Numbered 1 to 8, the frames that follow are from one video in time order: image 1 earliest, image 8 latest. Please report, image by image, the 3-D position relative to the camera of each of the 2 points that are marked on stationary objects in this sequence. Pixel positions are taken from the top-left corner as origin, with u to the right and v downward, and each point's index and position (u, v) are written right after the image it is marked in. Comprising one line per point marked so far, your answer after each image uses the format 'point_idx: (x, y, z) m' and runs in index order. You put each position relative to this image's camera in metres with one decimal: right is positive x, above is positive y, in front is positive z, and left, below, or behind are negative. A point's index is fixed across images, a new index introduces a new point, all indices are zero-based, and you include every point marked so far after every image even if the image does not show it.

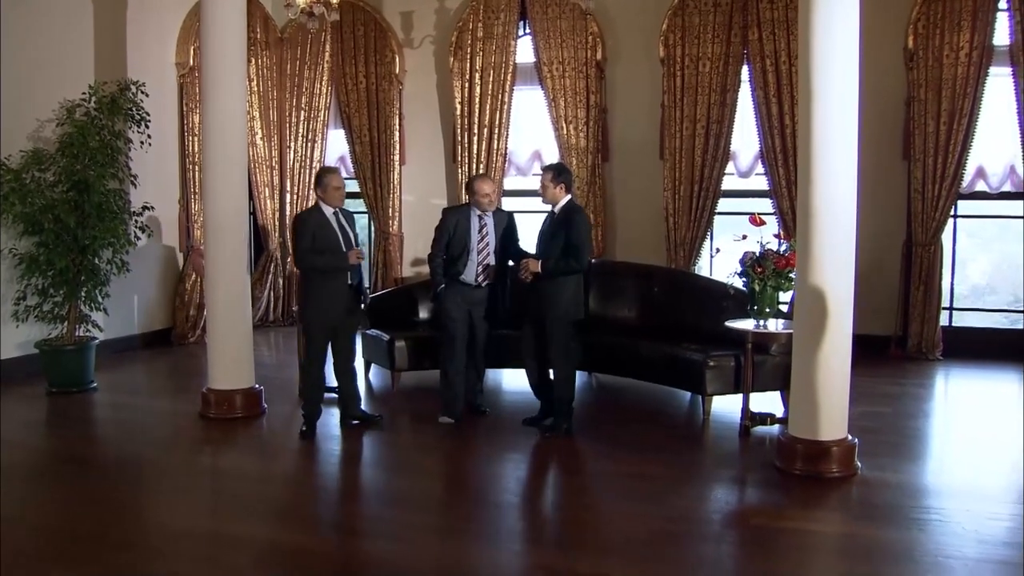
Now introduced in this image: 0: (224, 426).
0: (-1.3, -0.6, +5.2) m
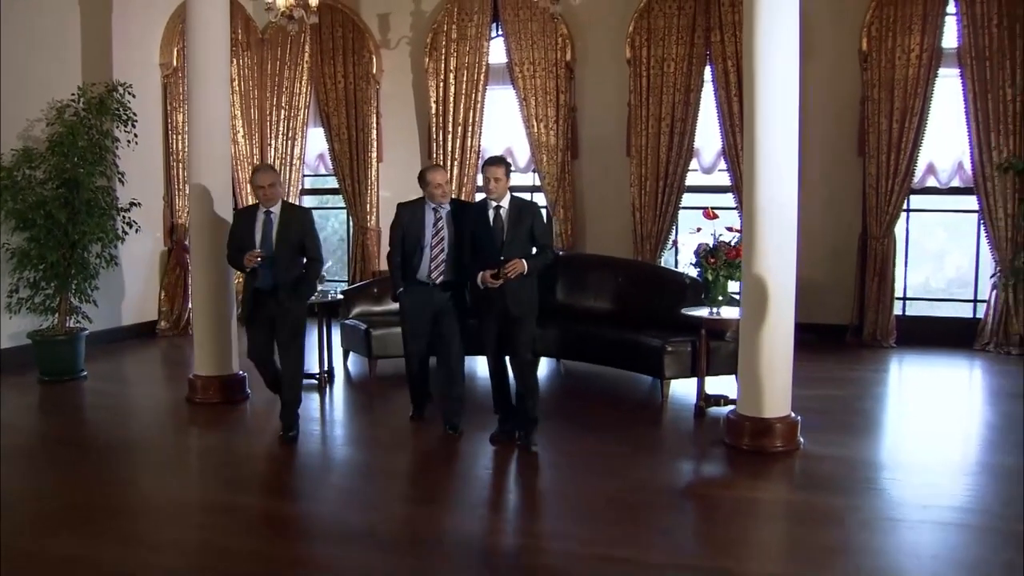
0: (-1.4, -0.6, +5.5) m
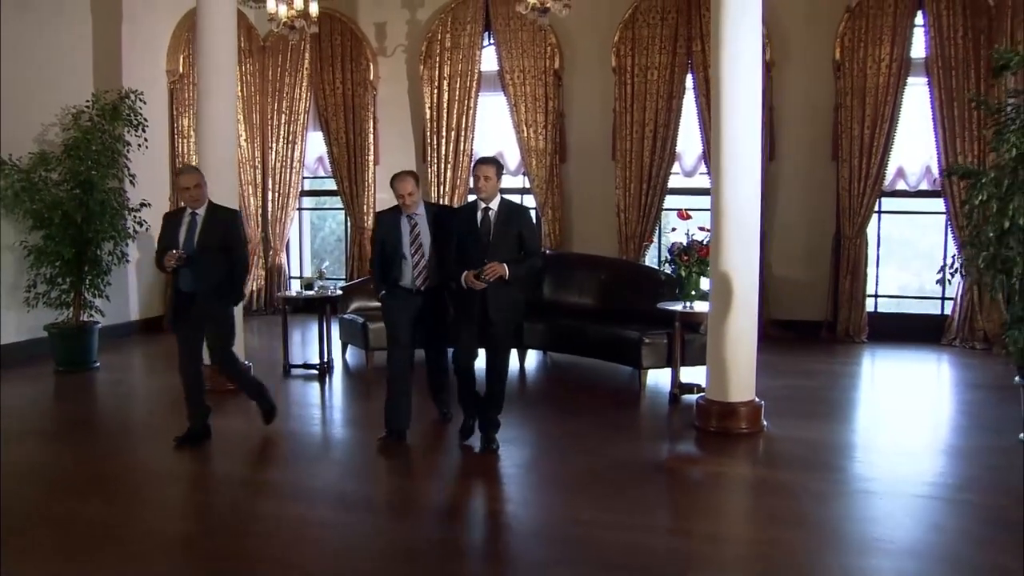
0: (-1.5, -0.6, +5.9) m
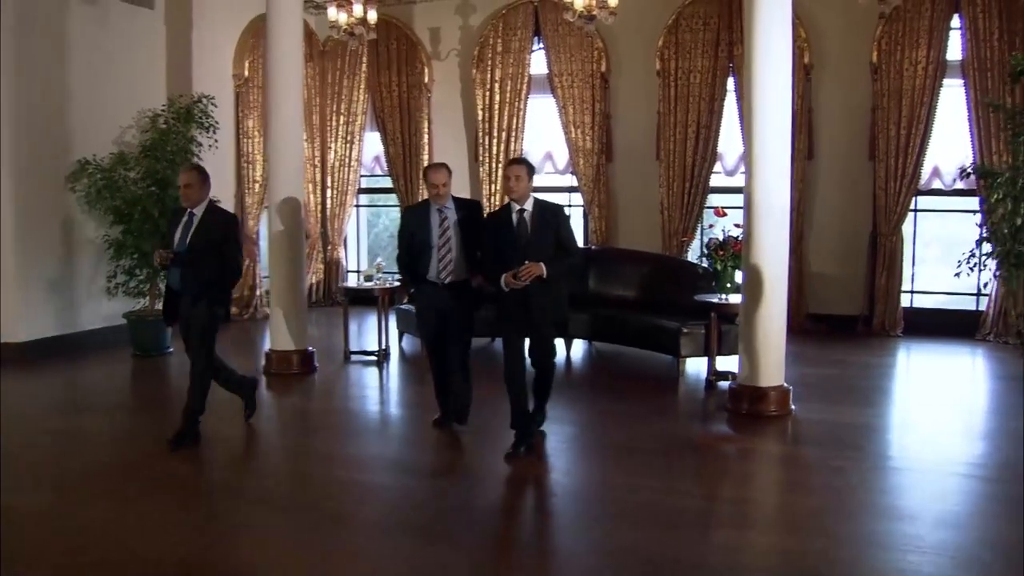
0: (-1.3, -0.5, +6.3) m
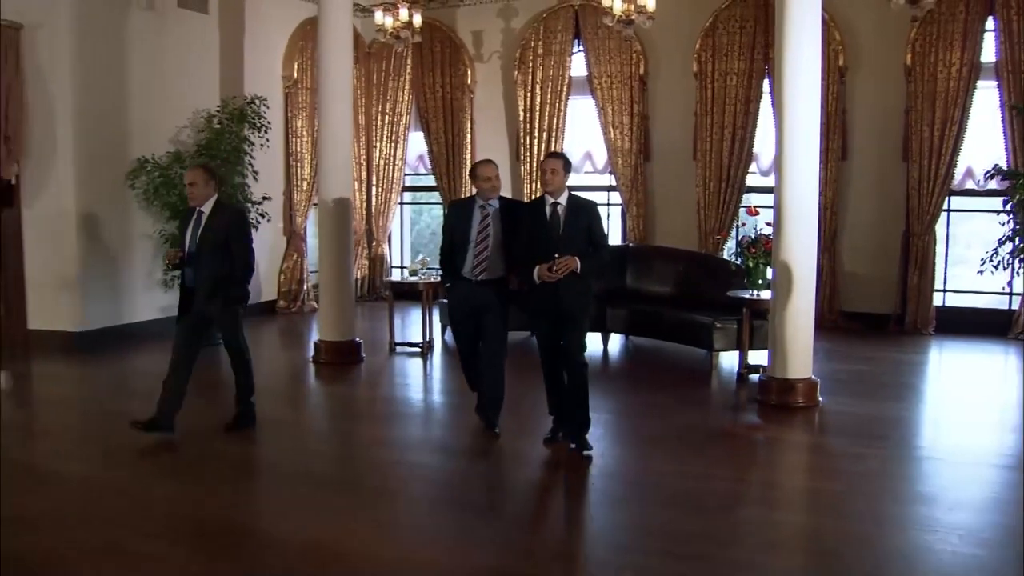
0: (-1.0, -0.5, +6.6) m
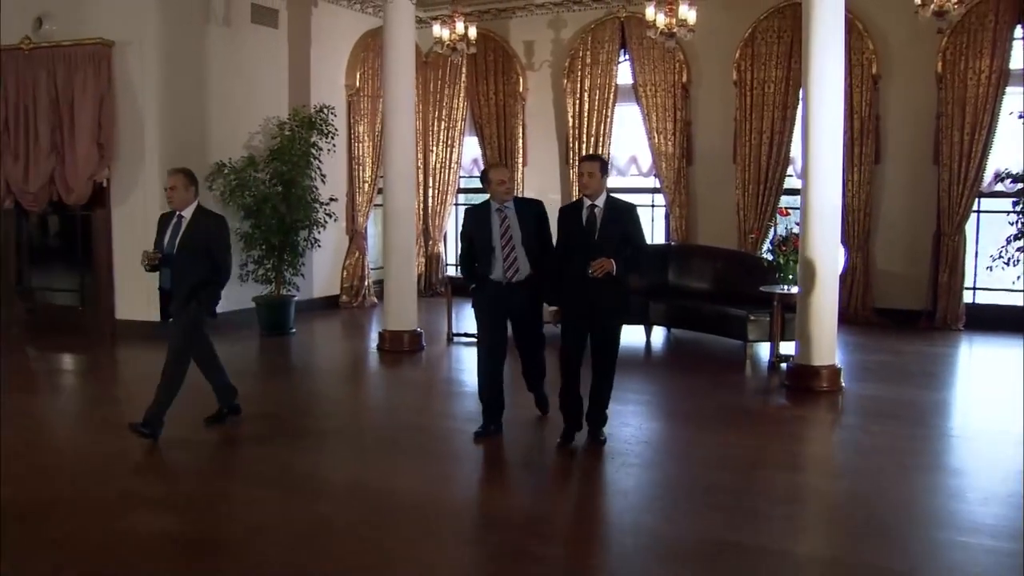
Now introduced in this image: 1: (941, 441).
0: (-0.7, -0.4, +7.2) m
1: (+1.8, -0.7, +5.0) m
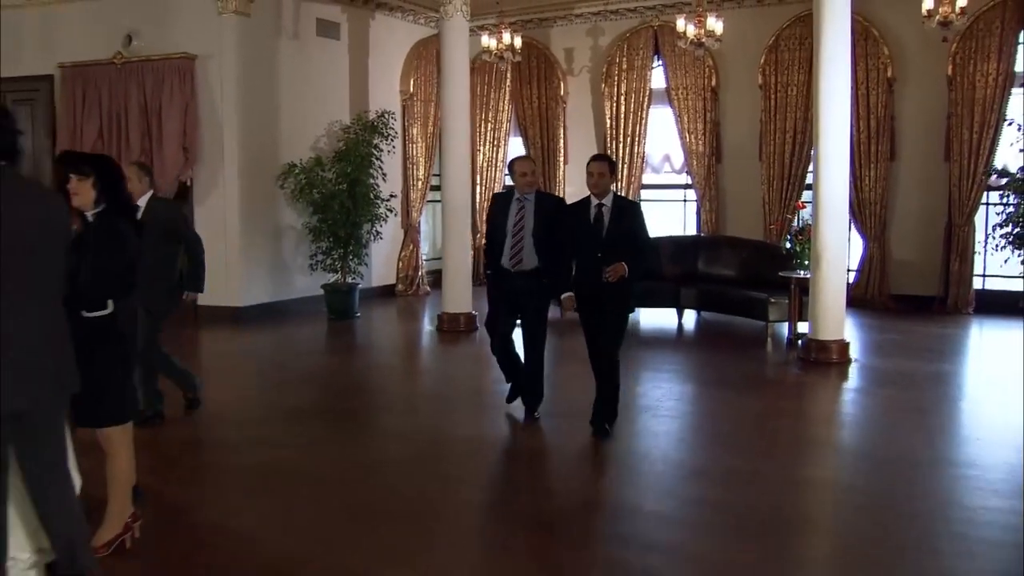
0: (-0.4, -0.3, +8.0) m
1: (+2.1, -0.6, +5.8) m
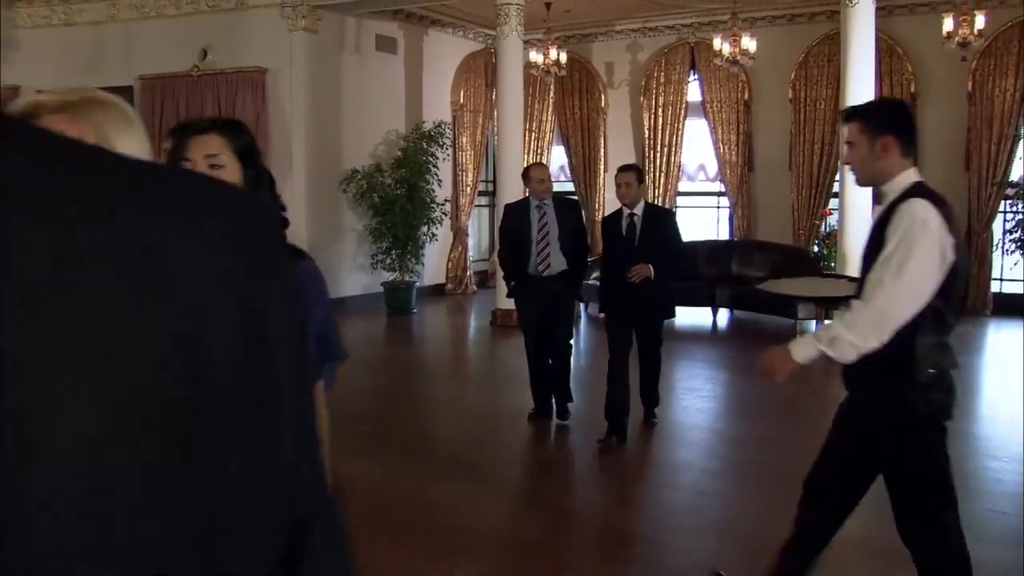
0: (-0.1, -0.3, +8.7) m
1: (+2.4, -0.6, +6.4) m
